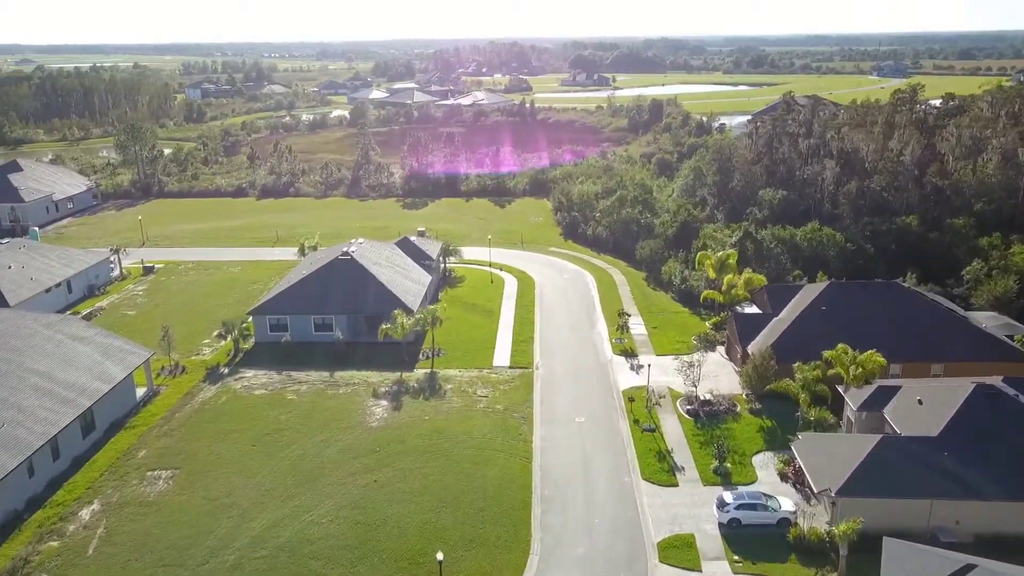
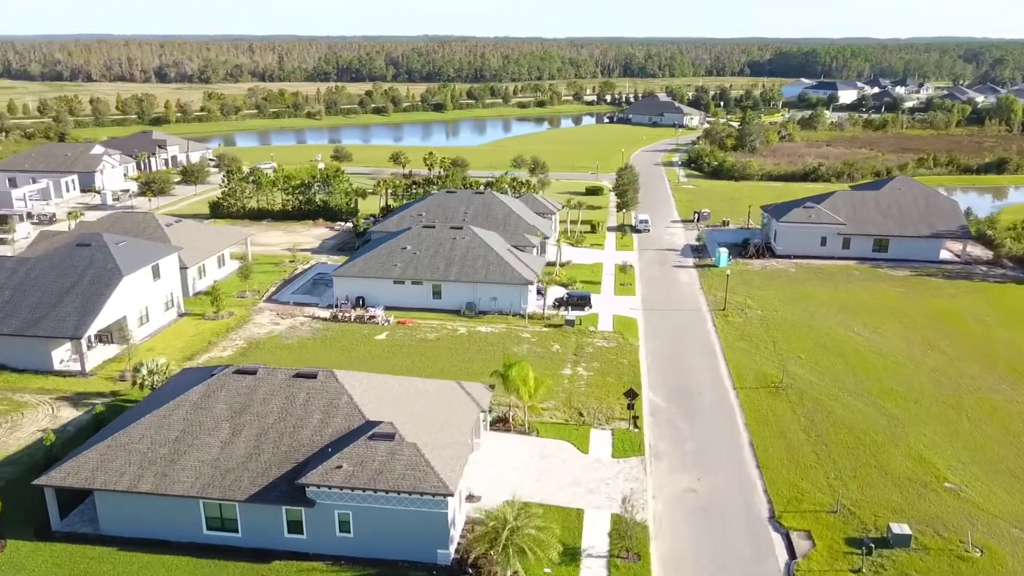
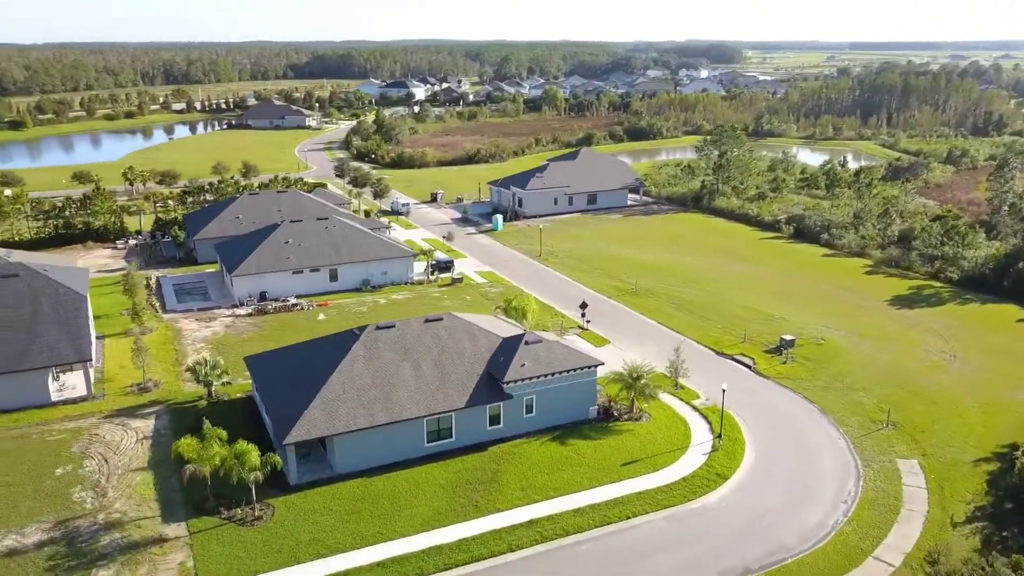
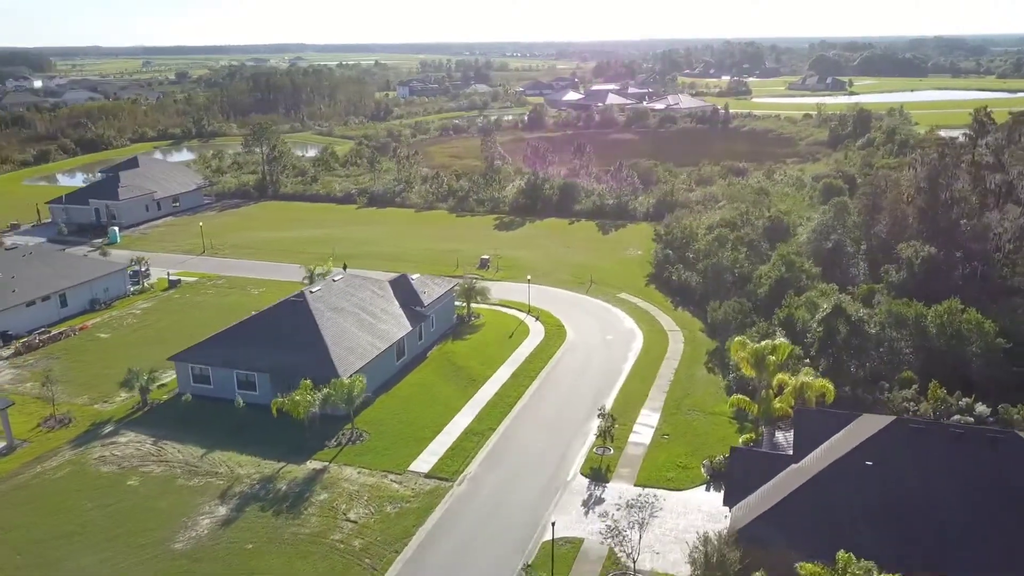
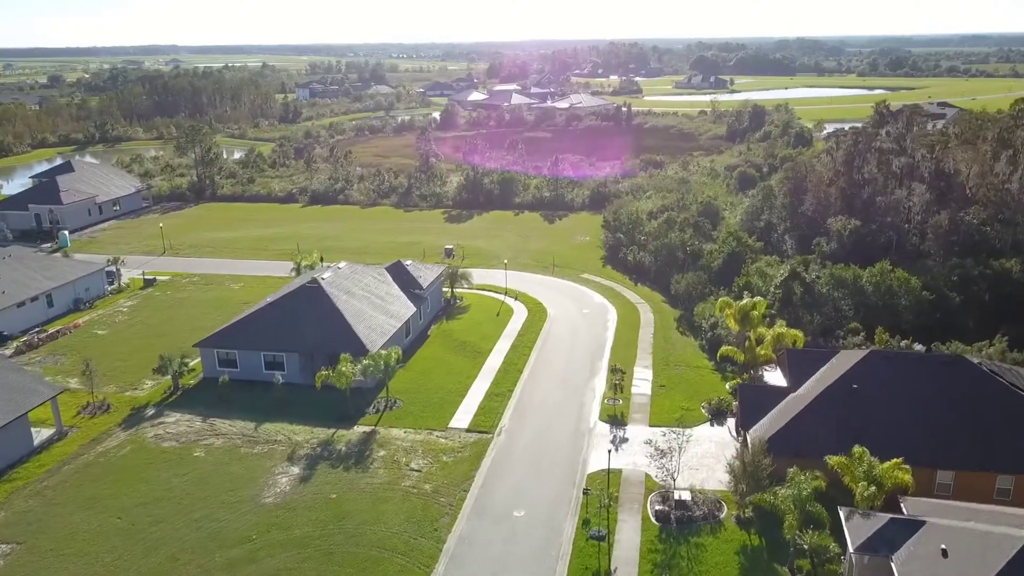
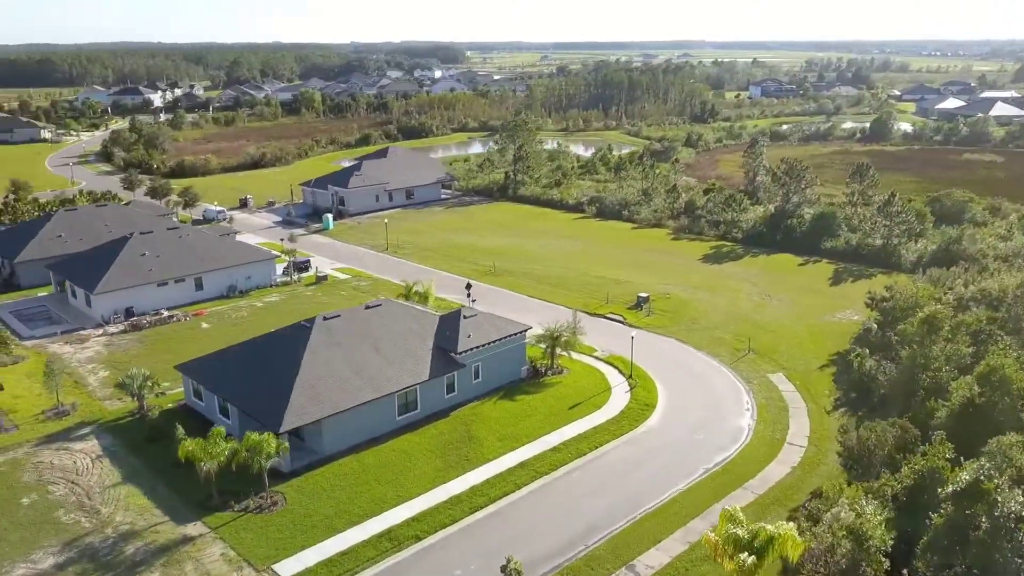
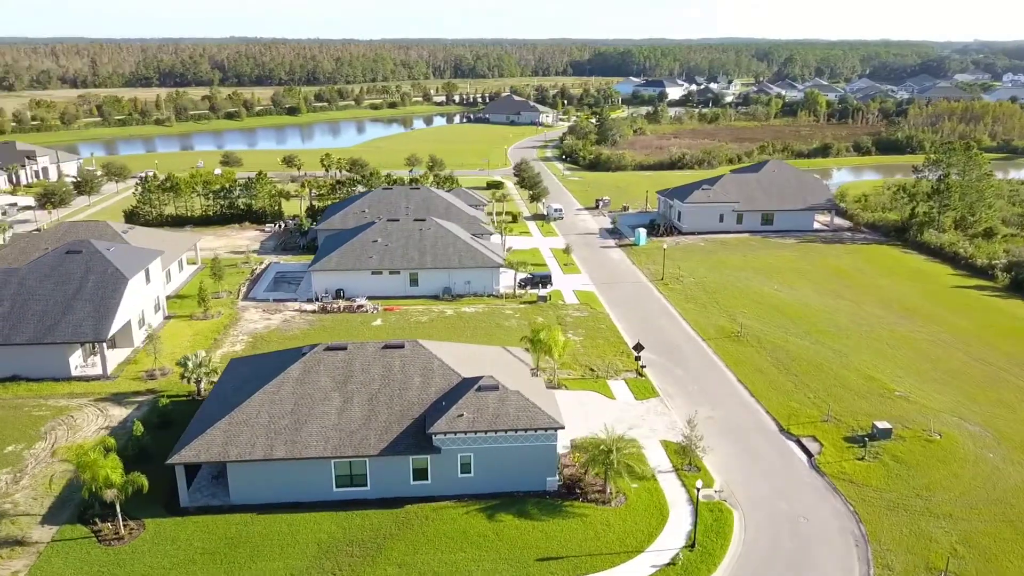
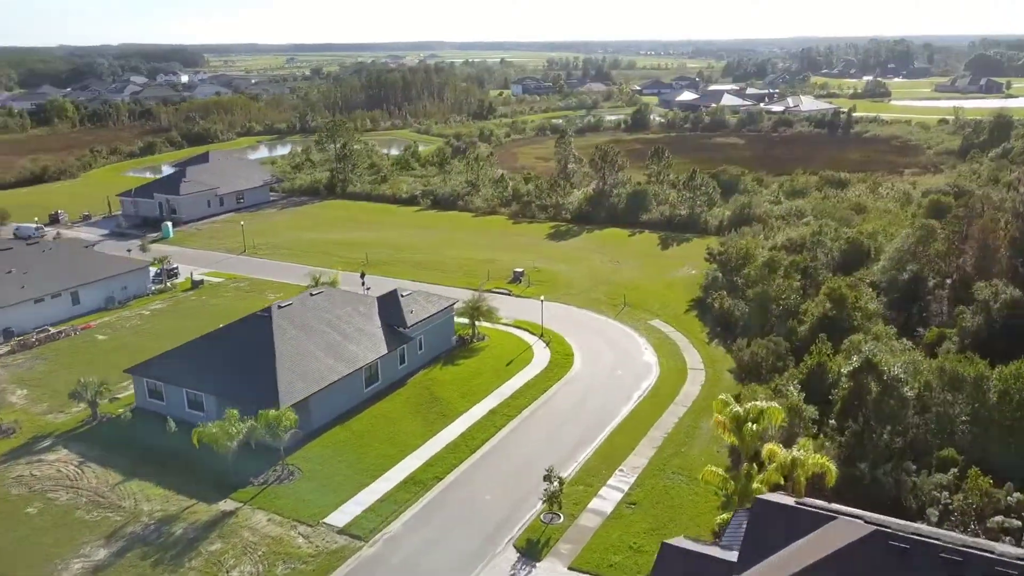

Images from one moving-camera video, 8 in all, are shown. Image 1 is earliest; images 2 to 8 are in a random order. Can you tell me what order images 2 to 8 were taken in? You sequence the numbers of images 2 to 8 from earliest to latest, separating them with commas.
5, 4, 8, 6, 3, 7, 2
